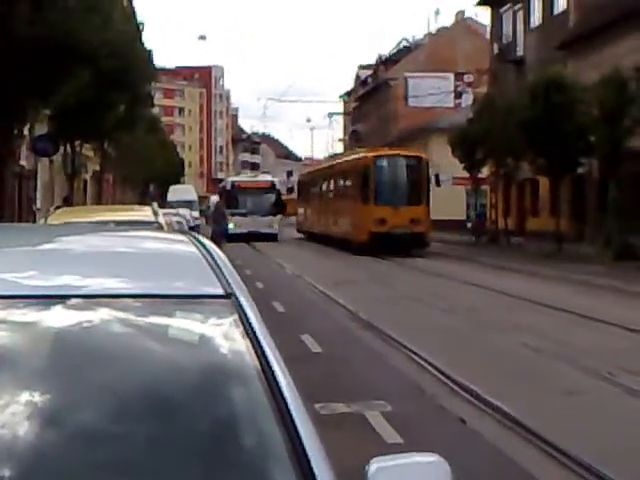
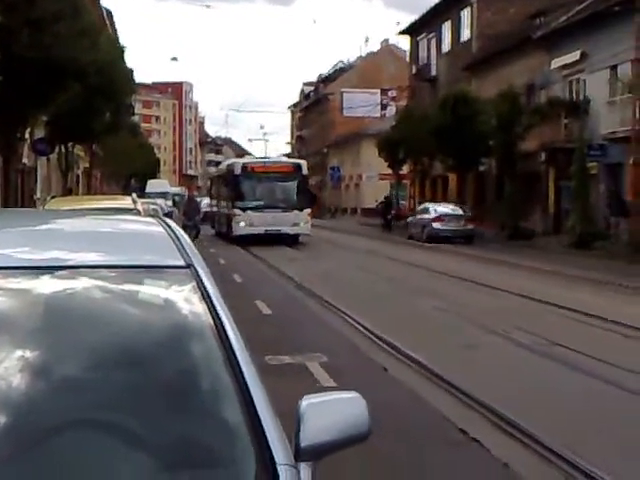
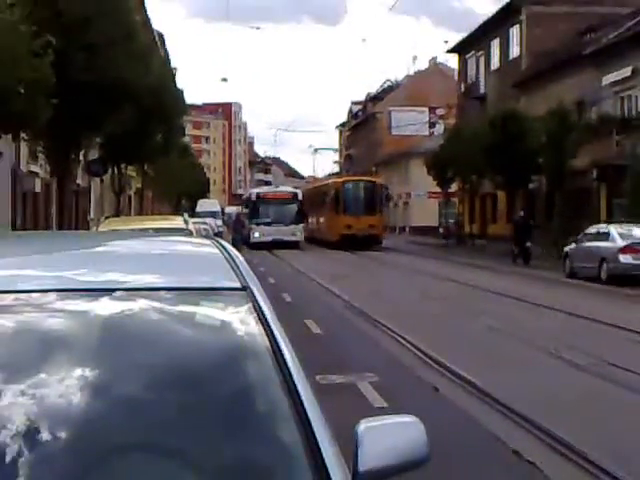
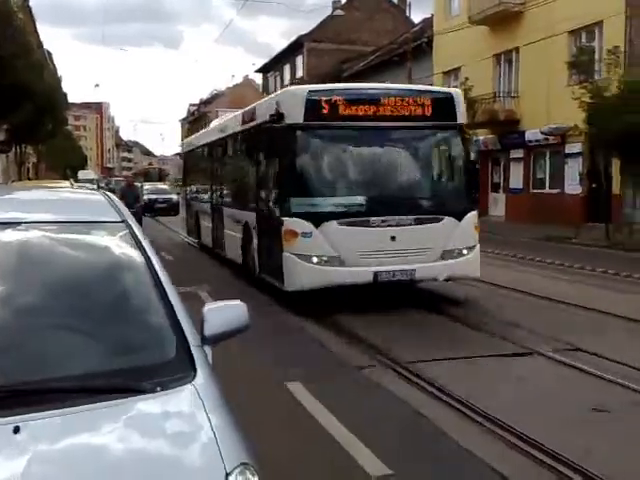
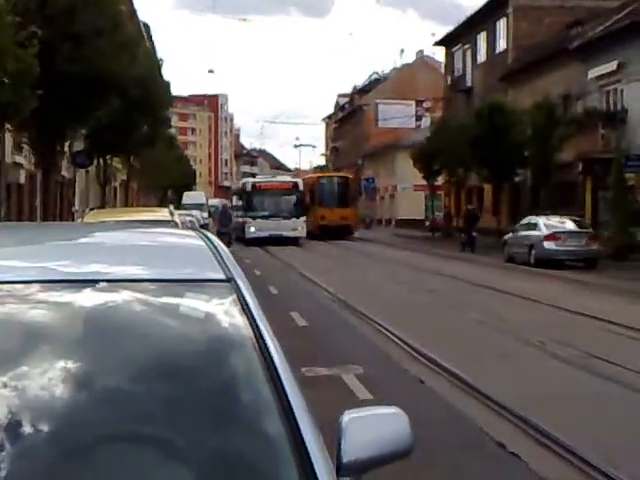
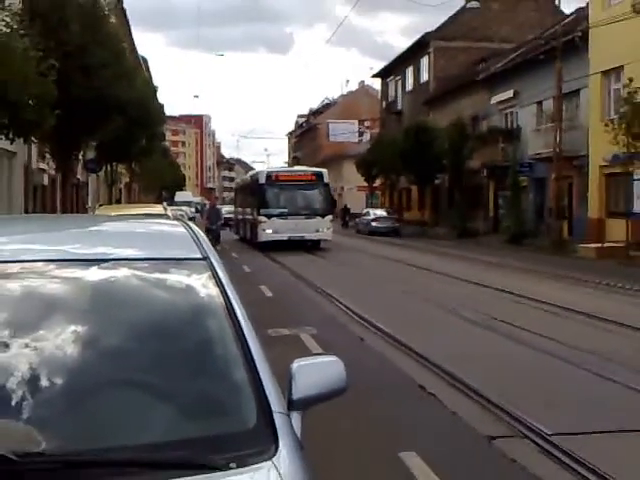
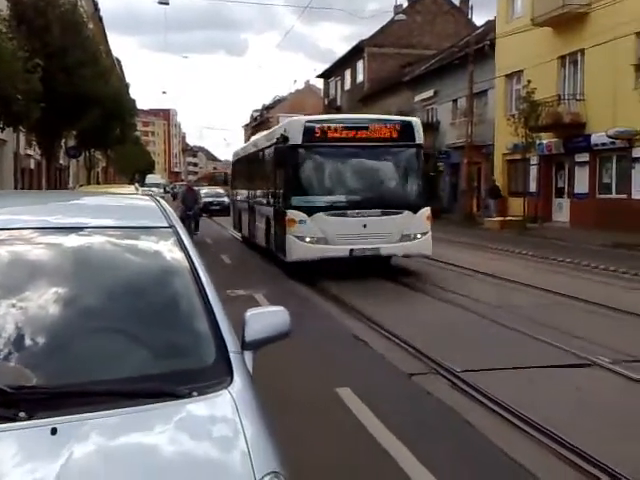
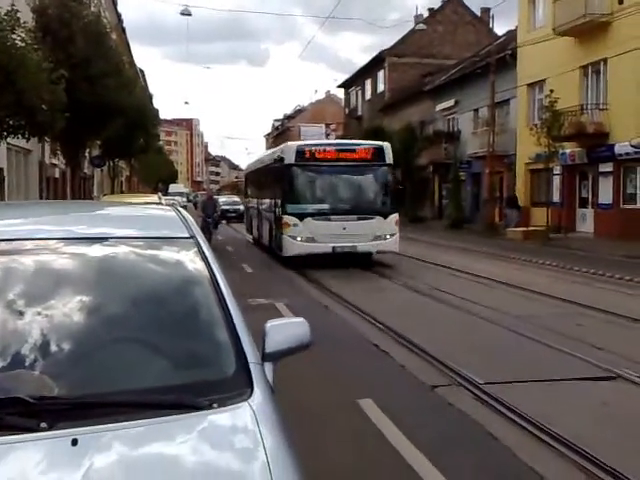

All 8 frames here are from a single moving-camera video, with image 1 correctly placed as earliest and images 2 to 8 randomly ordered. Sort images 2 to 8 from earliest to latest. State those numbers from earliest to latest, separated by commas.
3, 5, 2, 6, 8, 7, 4
